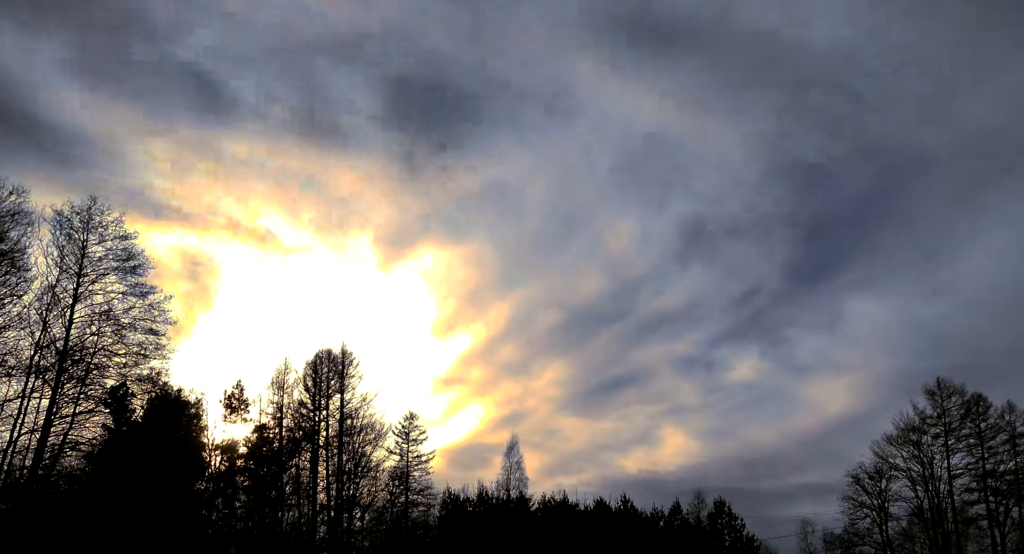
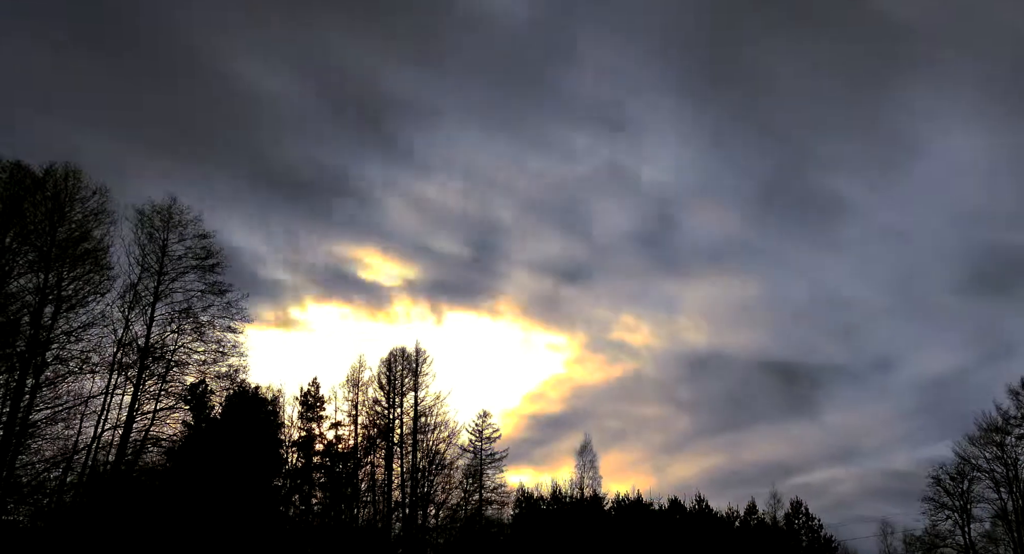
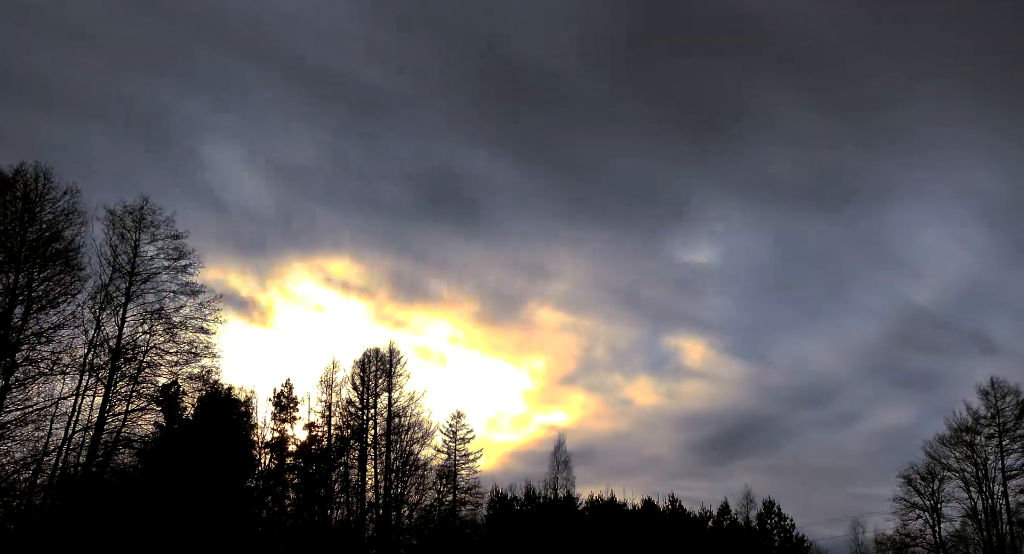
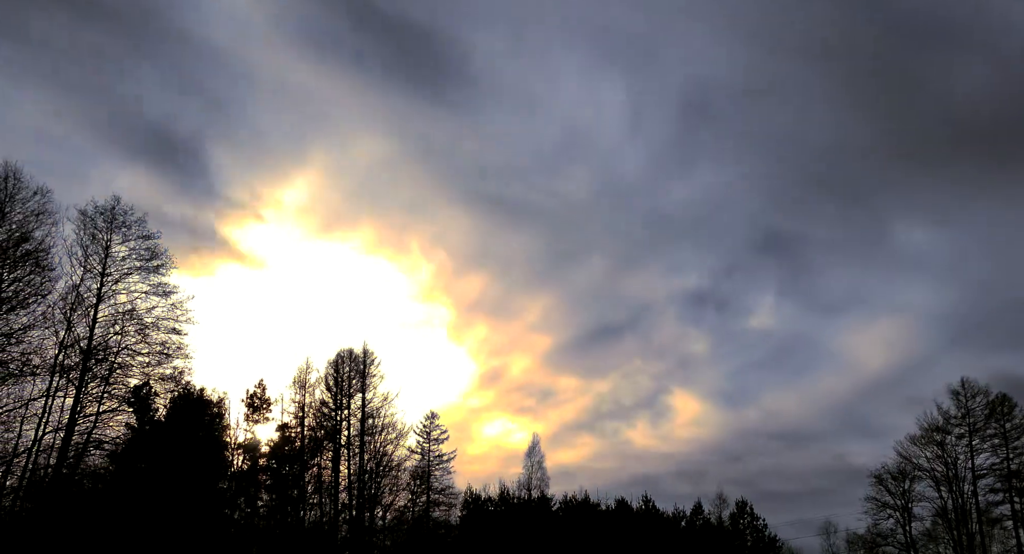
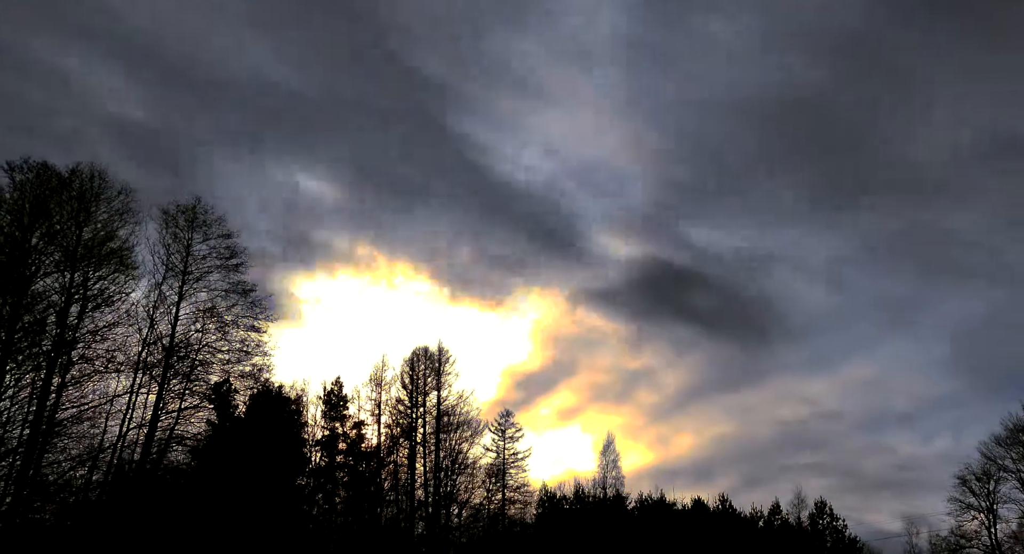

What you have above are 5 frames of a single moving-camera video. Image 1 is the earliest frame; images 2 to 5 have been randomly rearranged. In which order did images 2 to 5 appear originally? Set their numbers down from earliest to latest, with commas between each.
4, 3, 2, 5
